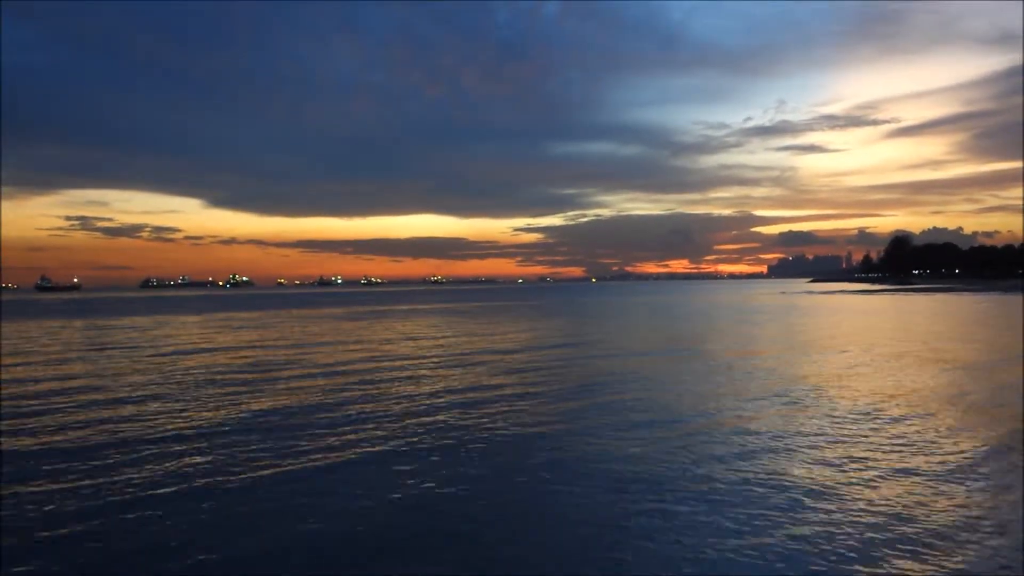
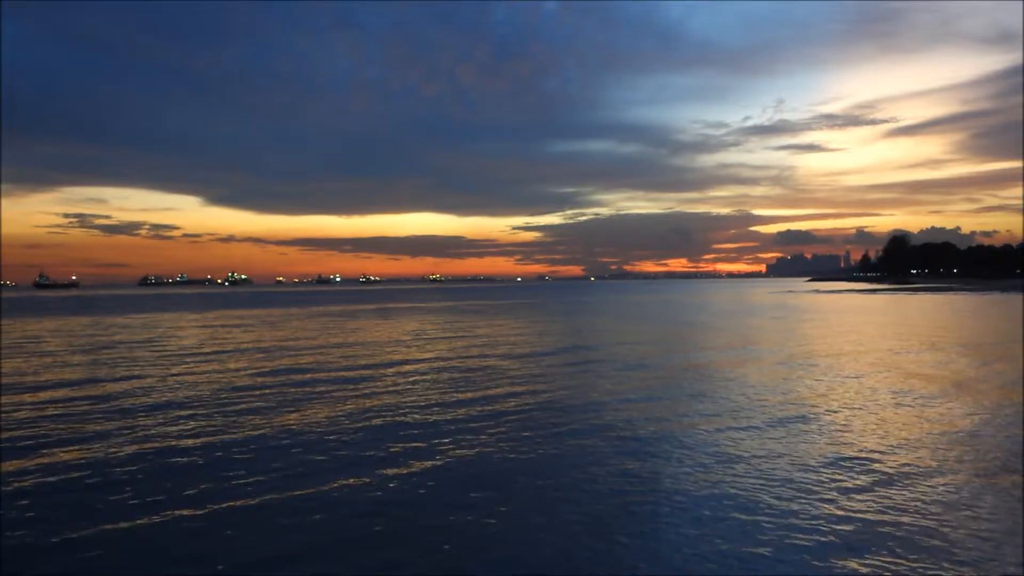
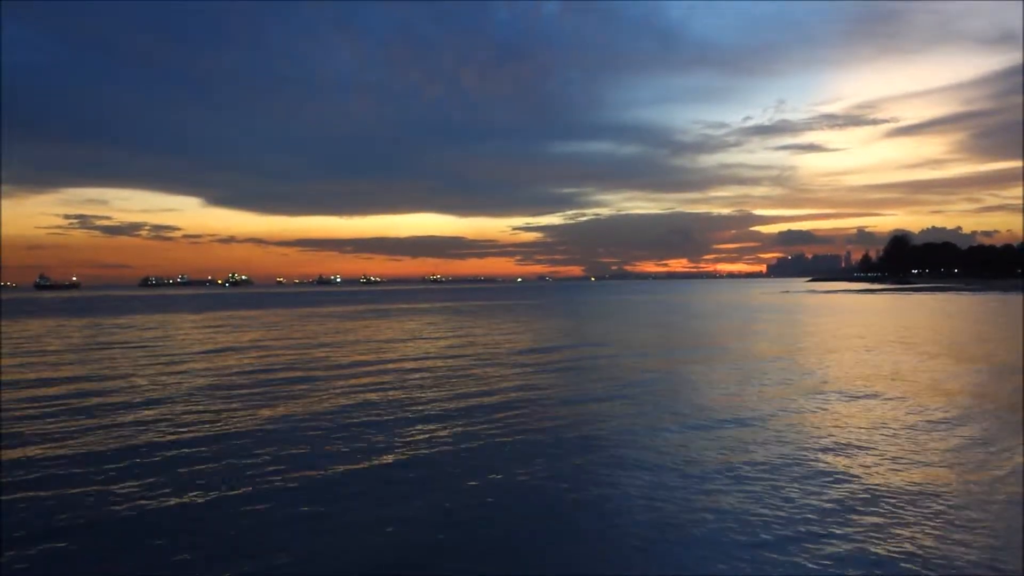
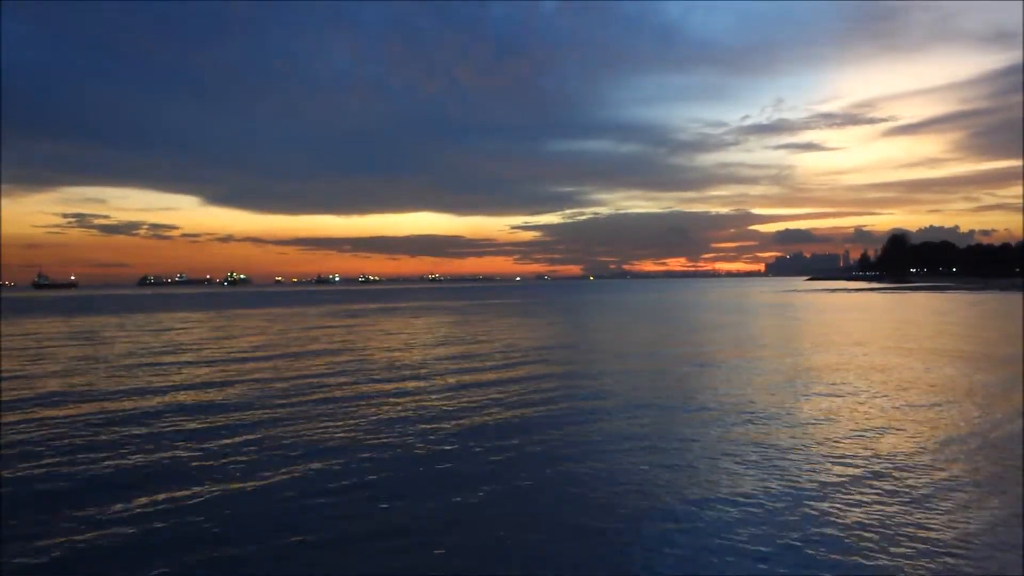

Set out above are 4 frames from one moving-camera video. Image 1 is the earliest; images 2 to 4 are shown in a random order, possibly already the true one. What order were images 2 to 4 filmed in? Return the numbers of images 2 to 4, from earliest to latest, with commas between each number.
3, 2, 4
